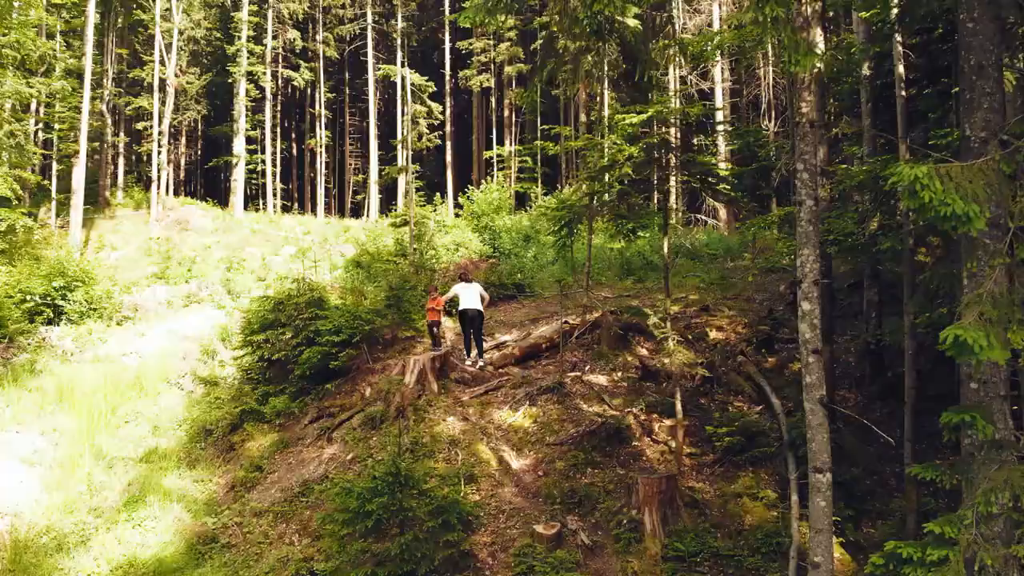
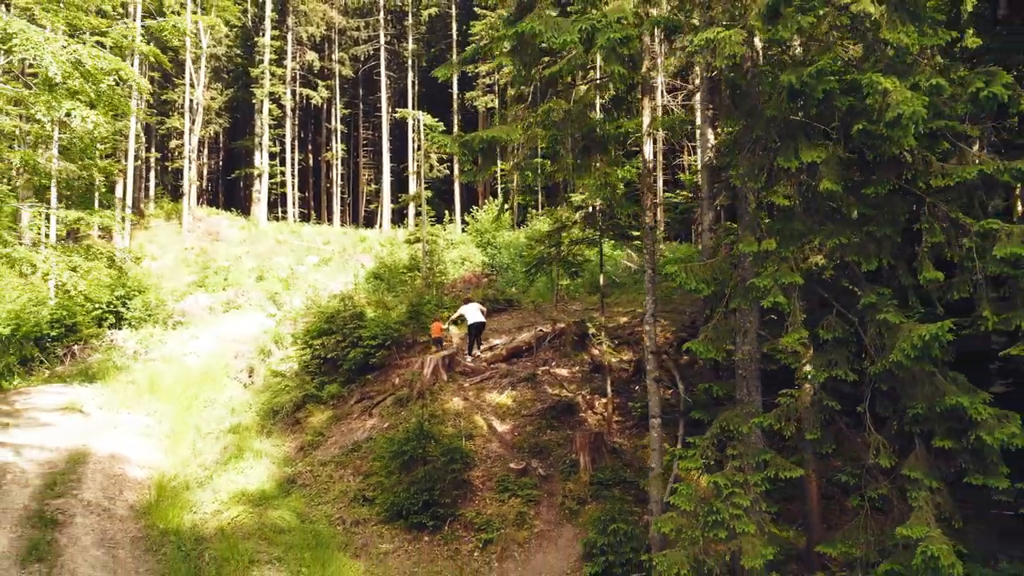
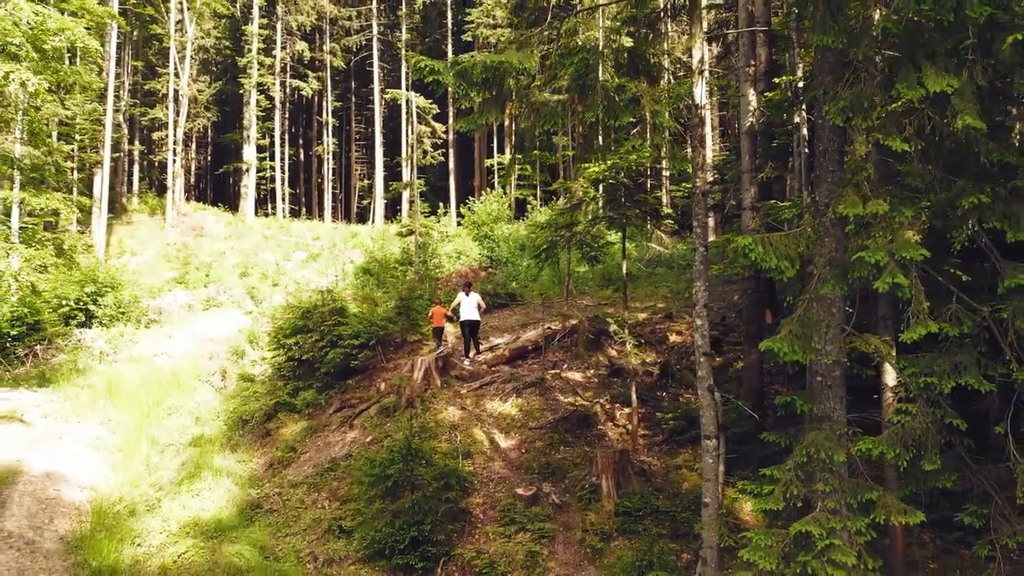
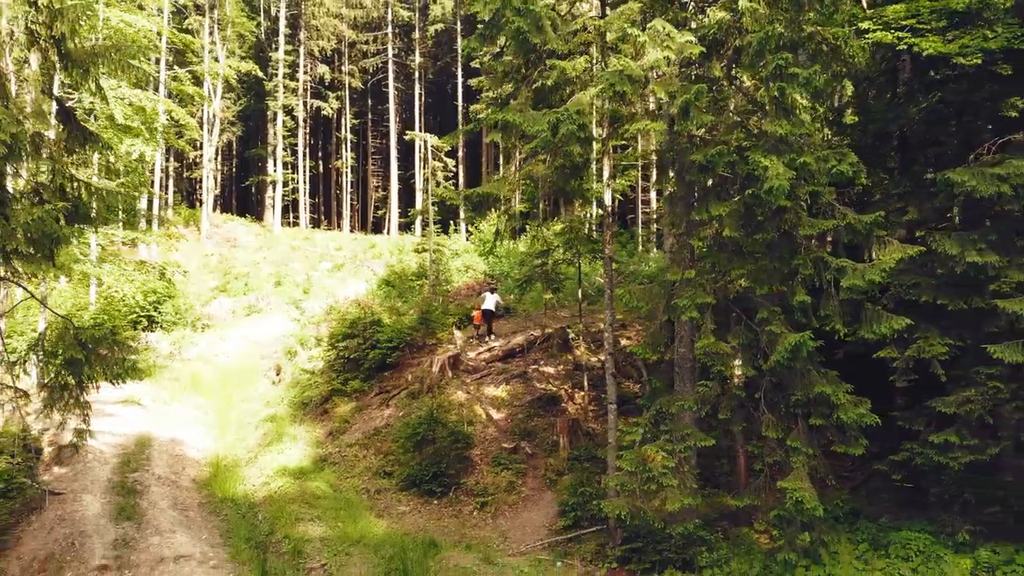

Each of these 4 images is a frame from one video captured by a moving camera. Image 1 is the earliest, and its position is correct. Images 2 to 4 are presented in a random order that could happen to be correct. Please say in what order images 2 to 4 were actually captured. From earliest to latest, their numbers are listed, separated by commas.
3, 2, 4
